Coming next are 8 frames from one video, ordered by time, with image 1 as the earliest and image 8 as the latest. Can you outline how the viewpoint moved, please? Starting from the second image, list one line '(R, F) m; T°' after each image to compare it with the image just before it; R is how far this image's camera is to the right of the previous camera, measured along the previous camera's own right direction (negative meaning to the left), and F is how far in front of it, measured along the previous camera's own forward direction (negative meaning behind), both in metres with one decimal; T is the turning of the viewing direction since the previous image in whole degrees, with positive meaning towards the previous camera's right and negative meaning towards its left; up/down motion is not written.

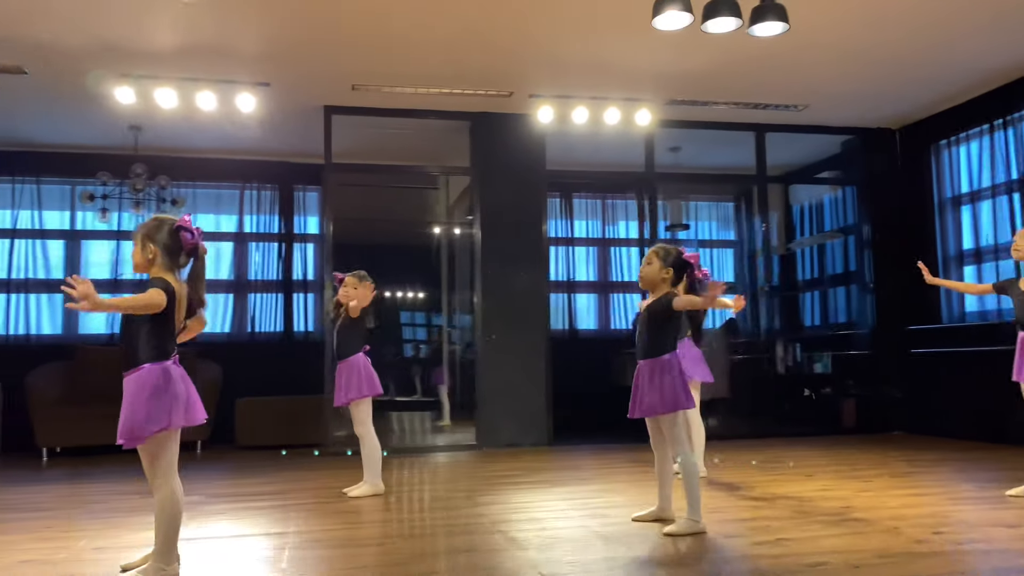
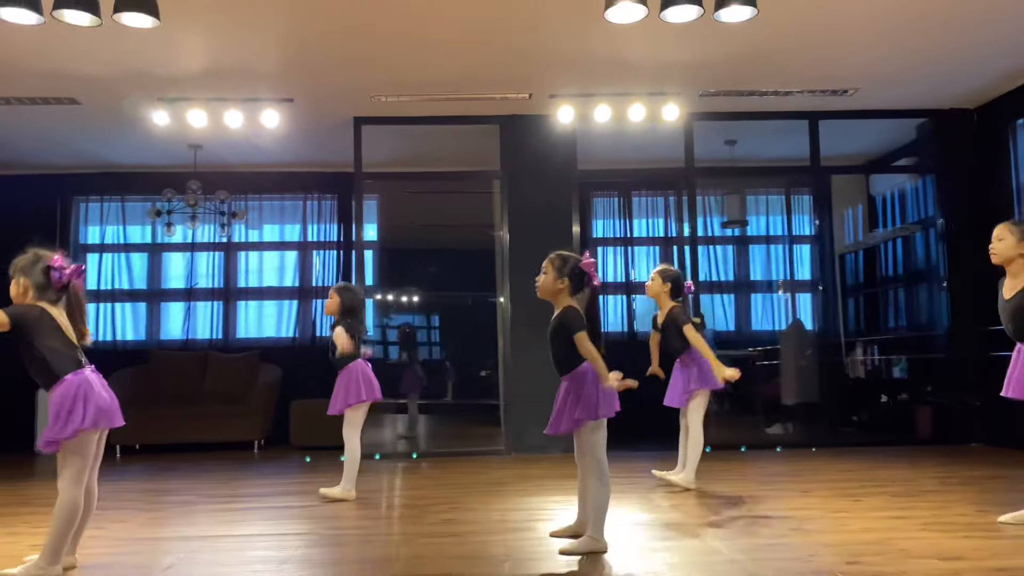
(+0.7, +0.1) m; -10°
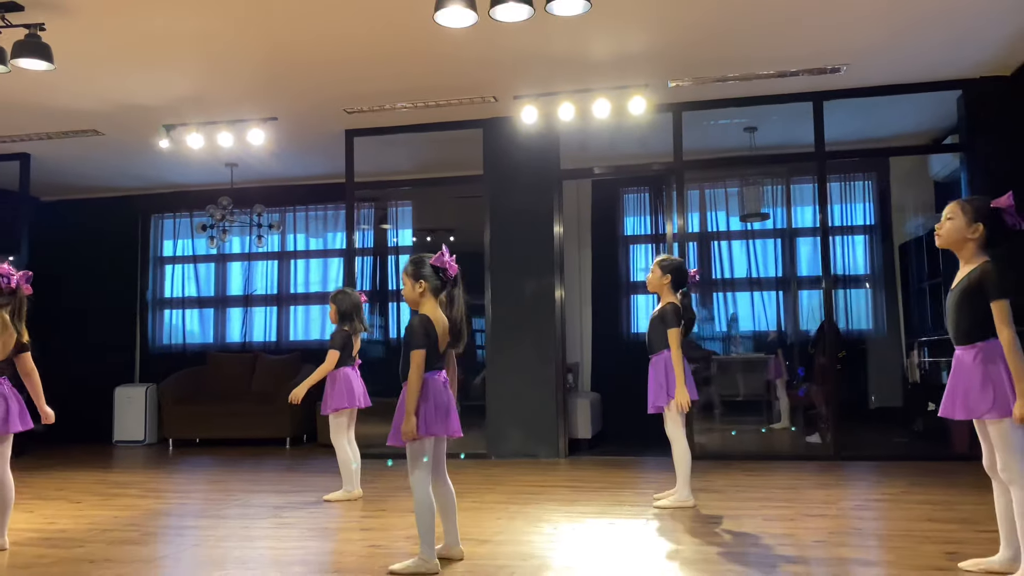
(+1.3, +0.2) m; -13°
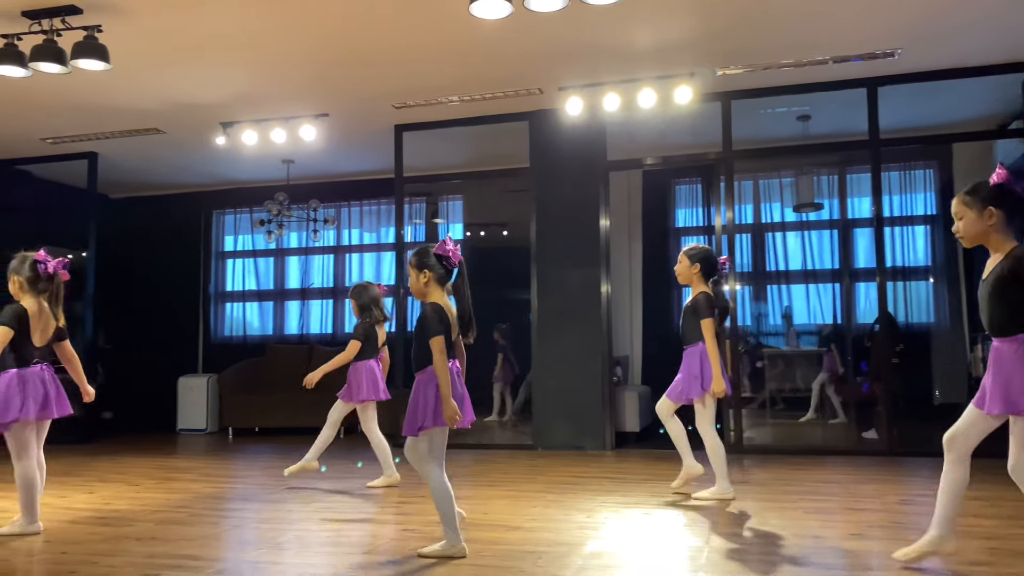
(+0.1, 0.0) m; -4°
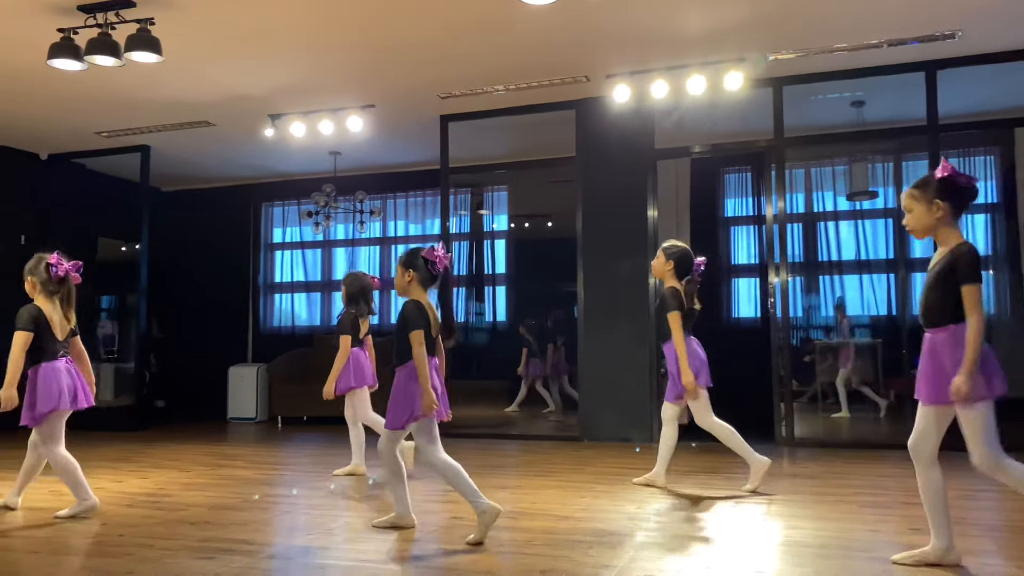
(0.0, 0.0) m; -3°
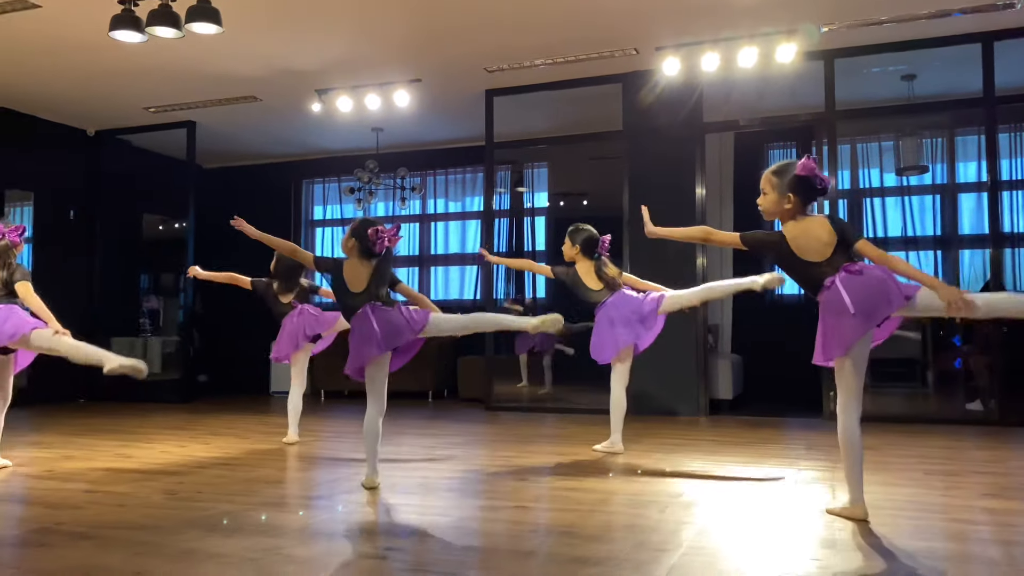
(-0.1, 0.0) m; -2°
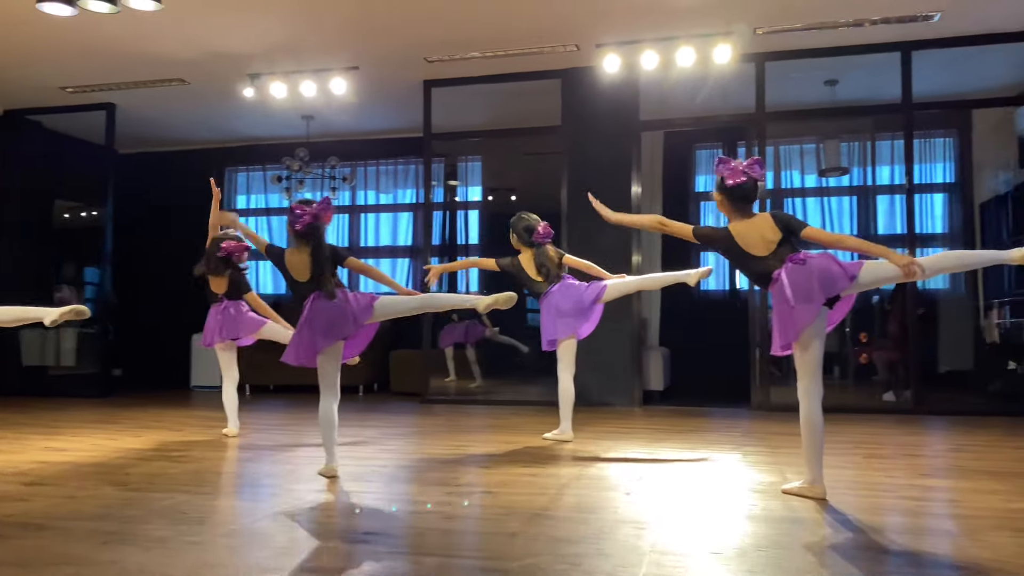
(-0.2, 0.0) m; +6°
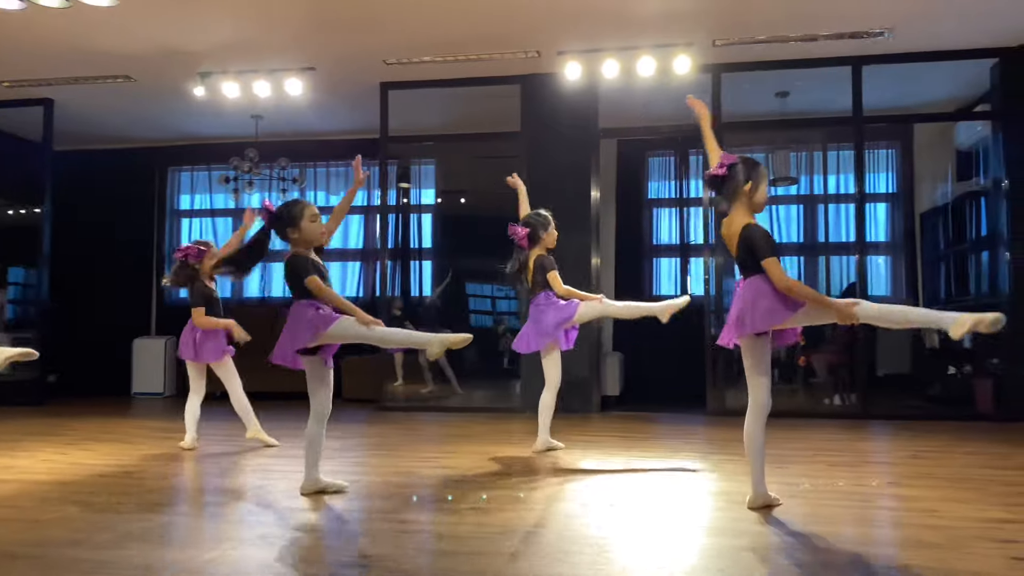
(-0.1, 0.0) m; +4°
